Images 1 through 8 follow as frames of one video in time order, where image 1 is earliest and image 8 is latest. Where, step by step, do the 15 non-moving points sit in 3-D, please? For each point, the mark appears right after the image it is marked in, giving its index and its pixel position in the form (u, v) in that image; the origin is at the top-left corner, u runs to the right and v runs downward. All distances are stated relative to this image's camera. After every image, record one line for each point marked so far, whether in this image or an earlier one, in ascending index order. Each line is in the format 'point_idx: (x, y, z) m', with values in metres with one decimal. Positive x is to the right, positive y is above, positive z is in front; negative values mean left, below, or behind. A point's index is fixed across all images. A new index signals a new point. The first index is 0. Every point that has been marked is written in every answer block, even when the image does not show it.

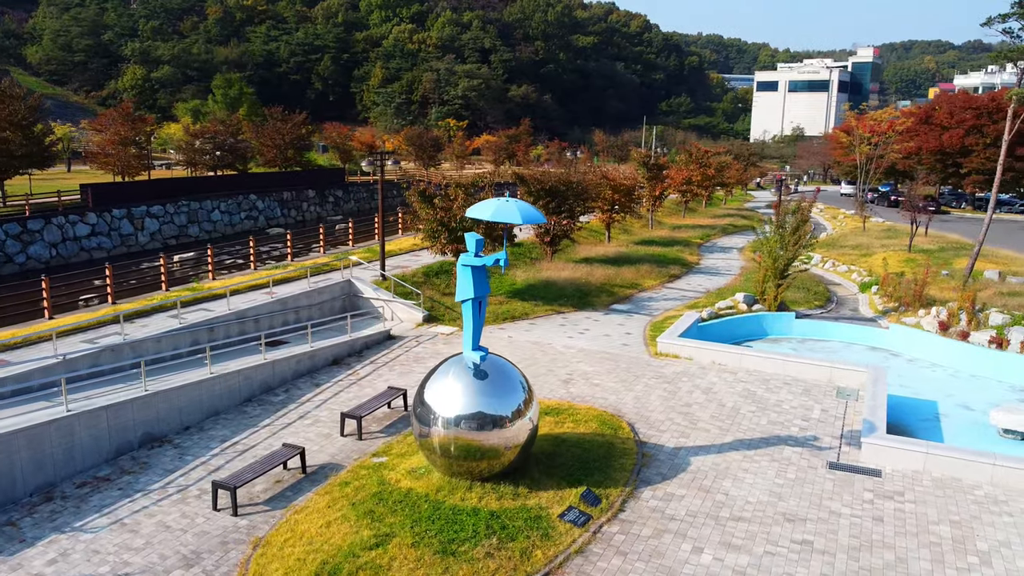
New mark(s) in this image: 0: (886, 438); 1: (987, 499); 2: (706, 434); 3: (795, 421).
0: (+4.3, -1.7, +9.3) m
1: (+4.9, -2.2, +8.4) m
2: (+2.4, -1.8, +9.9) m
3: (+3.7, -1.7, +10.5) m
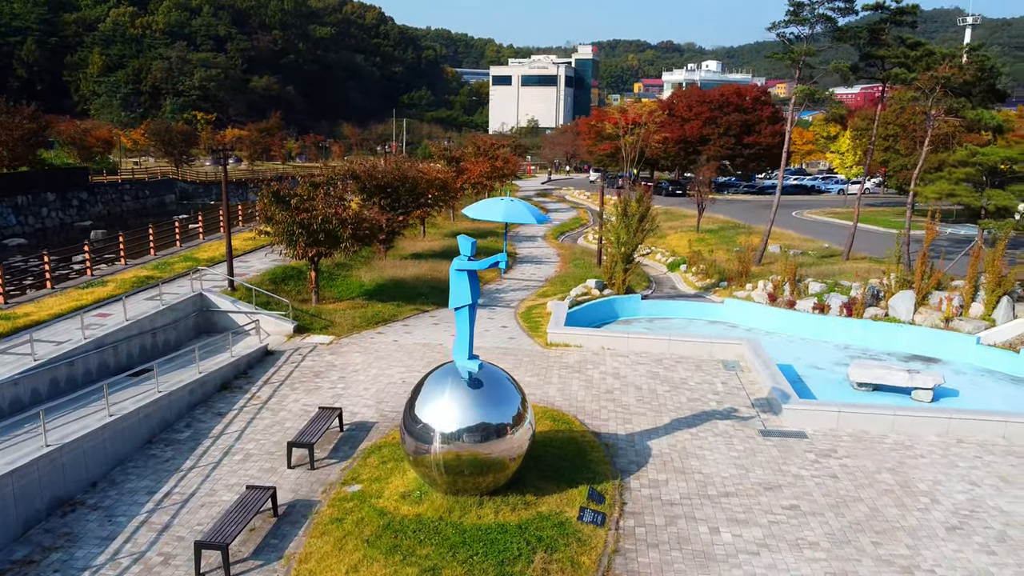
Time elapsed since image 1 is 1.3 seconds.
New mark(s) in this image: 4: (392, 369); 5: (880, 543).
0: (+3.7, -1.5, +10.3) m
1: (+4.6, -1.9, +9.6) m
2: (+1.7, -1.6, +10.2) m
3: (+2.7, -1.5, +11.2) m
4: (-1.8, -1.2, +11.7) m
5: (+3.4, -2.3, +7.4) m
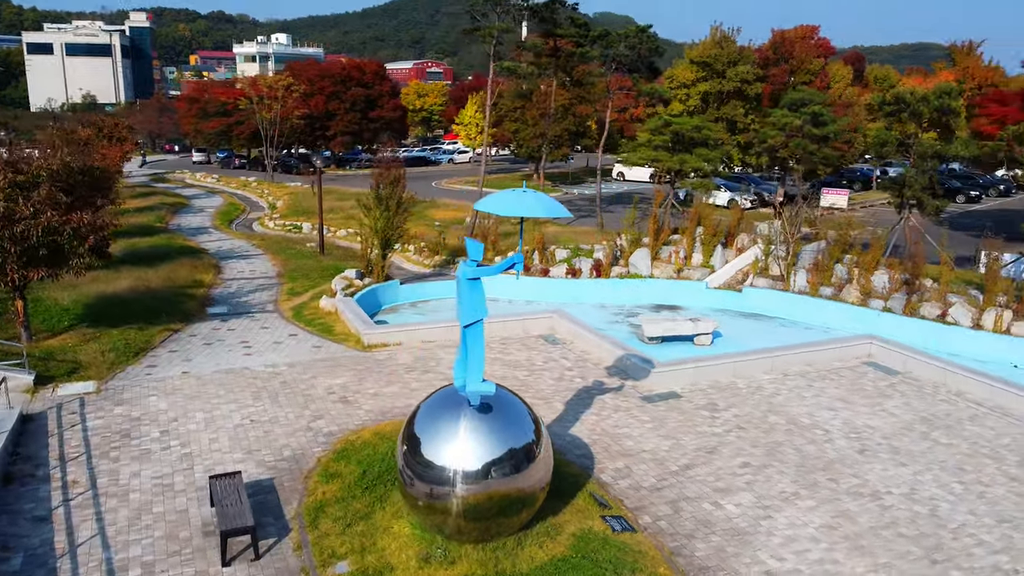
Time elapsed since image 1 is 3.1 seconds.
0: (+2.0, -1.0, +10.7) m
1: (+3.2, -1.3, +10.7) m
2: (+0.3, -1.4, +9.8) m
3: (+0.8, -1.1, +11.1) m
4: (-3.4, -1.4, +9.4) m
5: (+3.2, -1.9, +8.2) m
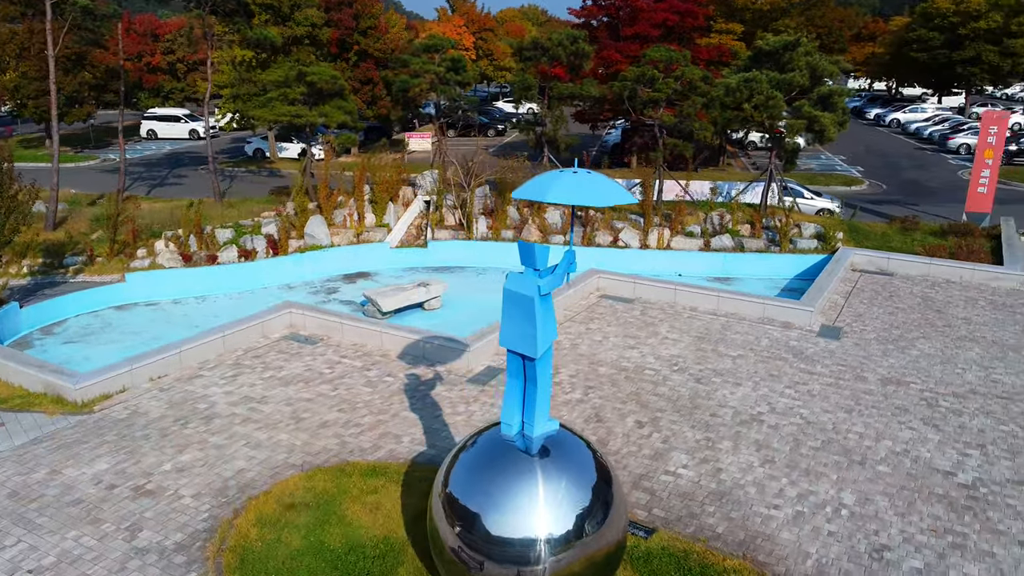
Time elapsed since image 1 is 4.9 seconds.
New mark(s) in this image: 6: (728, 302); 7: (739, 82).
0: (-0.5, -0.6, +9.8) m
1: (+0.5, -0.7, +10.5) m
2: (-1.2, -1.4, +8.1) m
3: (-1.7, -1.0, +9.4) m
4: (-4.0, -2.0, +5.7) m
5: (+2.1, -1.3, +8.5) m
6: (+3.1, -0.2, +11.8) m
7: (+4.1, +3.8, +14.9) m
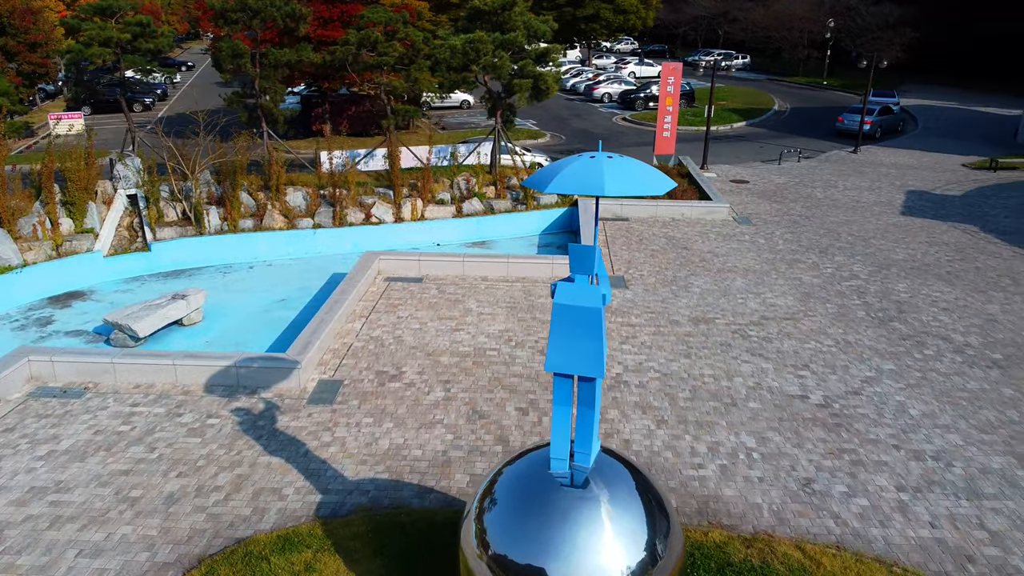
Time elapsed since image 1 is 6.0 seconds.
0: (-2.3, -0.7, +8.4) m
1: (-1.6, -0.6, +9.5) m
2: (-2.1, -1.5, +6.6) m
3: (-3.1, -1.2, +7.6) m
4: (-3.5, -2.6, +3.3) m
5: (+0.7, -1.0, +8.4) m
6: (+0.1, +0.3, +11.7) m
7: (-0.9, +4.4, +14.6) m
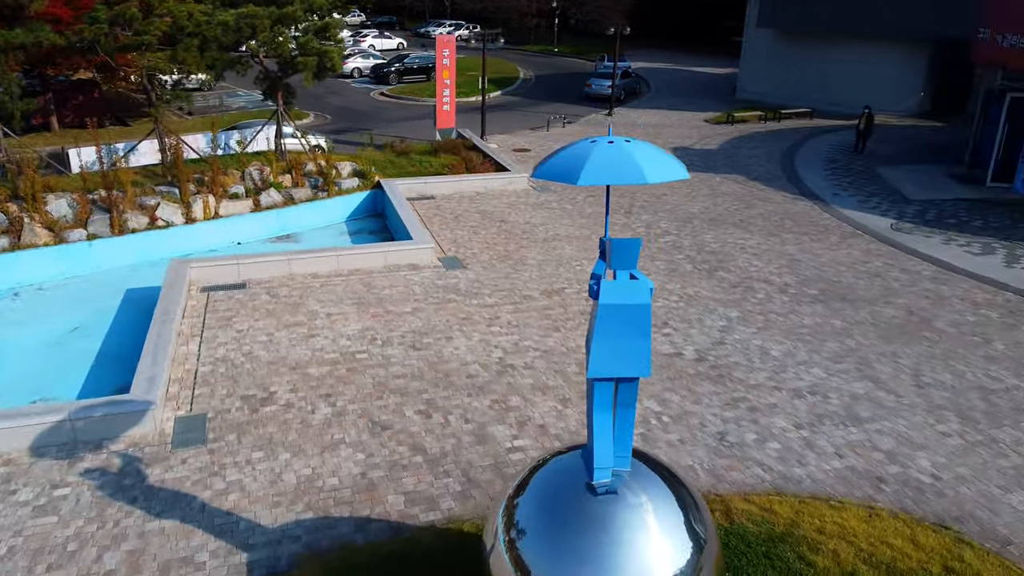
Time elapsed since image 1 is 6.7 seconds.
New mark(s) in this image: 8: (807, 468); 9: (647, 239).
0: (-3.3, -0.9, +7.2) m
1: (-3.0, -0.8, +8.3) m
2: (-2.5, -1.8, +5.5) m
3: (-3.8, -1.6, +6.1) m
4: (-2.6, -3.1, +2.0) m
5: (-0.5, -0.9, +8.0) m
6: (-2.2, +0.4, +10.9) m
7: (-4.5, +4.4, +13.2) m
8: (+2.4, -1.4, +6.5) m
9: (+2.0, +0.8, +12.2) m
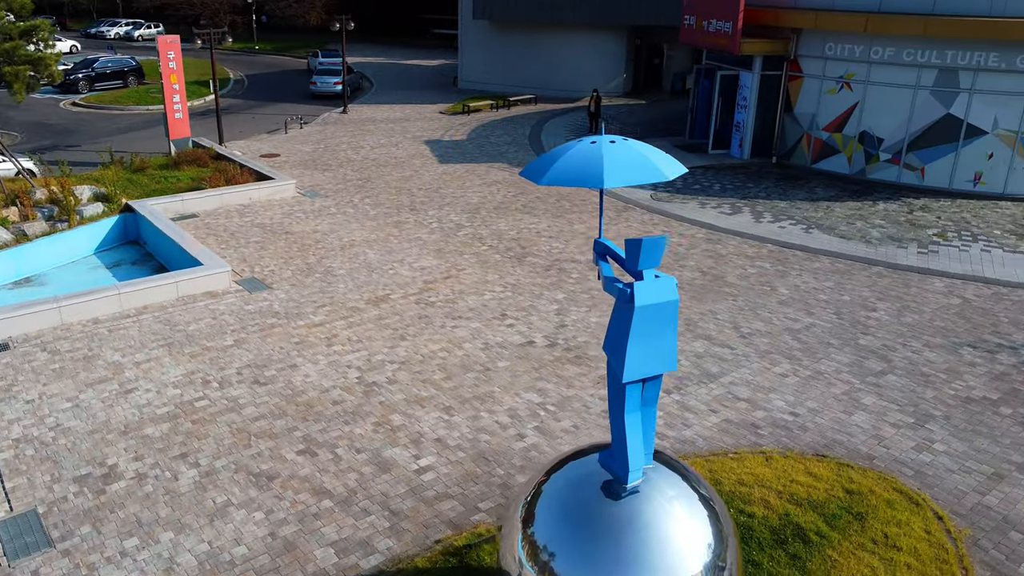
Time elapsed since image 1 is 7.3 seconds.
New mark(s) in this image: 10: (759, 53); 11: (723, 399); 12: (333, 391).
0: (-4.0, -1.5, +5.7) m
1: (-4.2, -1.3, +6.8) m
2: (-2.6, -2.2, +4.4) m
3: (-4.0, -2.2, +4.5) m
4: (-1.3, -3.4, +1.1) m
5: (-1.7, -1.1, +7.4) m
6: (-4.4, -0.1, +9.5) m
7: (-7.9, +3.5, +10.7) m
8: (+1.6, -1.2, +7.0) m
9: (-1.0, +0.8, +12.1) m
10: (+4.8, +4.5, +15.6) m
11: (+2.0, -1.0, +7.5) m
12: (-1.7, -1.0, +7.6) m
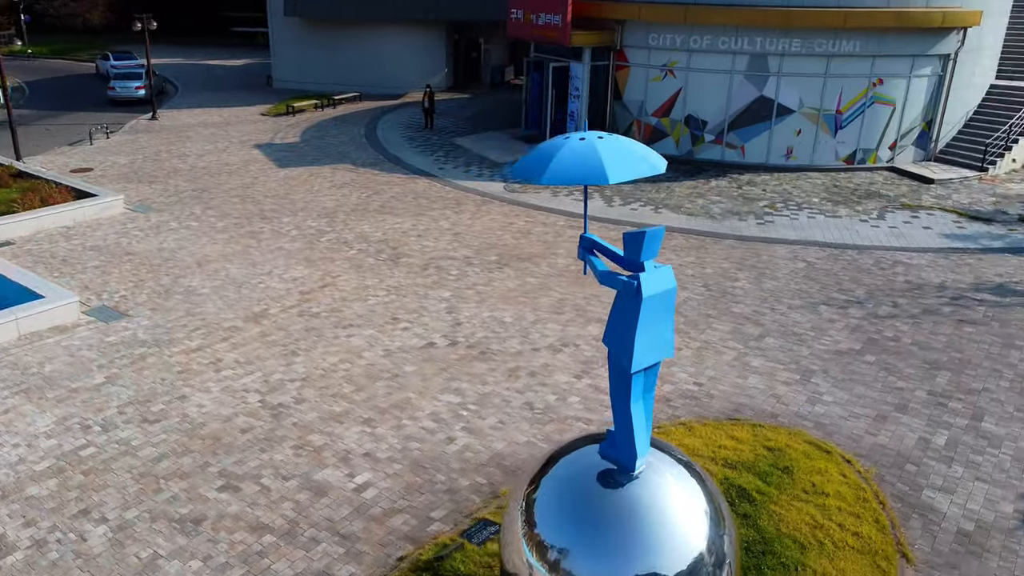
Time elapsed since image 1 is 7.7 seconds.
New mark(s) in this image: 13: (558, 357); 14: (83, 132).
0: (-4.2, -1.9, +4.7) m
1: (-4.6, -1.7, +5.8) m
2: (-2.5, -2.4, +3.8) m
3: (-3.9, -2.6, +3.6) m
4: (-0.4, -3.5, +0.9) m
5: (-2.4, -1.2, +6.9) m
6: (-5.6, -0.5, +8.3) m
7: (-9.6, +2.7, +8.6) m
8: (+0.9, -1.1, +7.2) m
9: (-3.0, +0.7, +11.6) m
10: (+1.5, +4.9, +16.2) m
11: (+1.1, -0.9, +7.8) m
12: (-2.5, -1.2, +7.1) m
13: (+0.5, -0.7, +8.2) m
14: (-10.3, +3.7, +19.4) m
